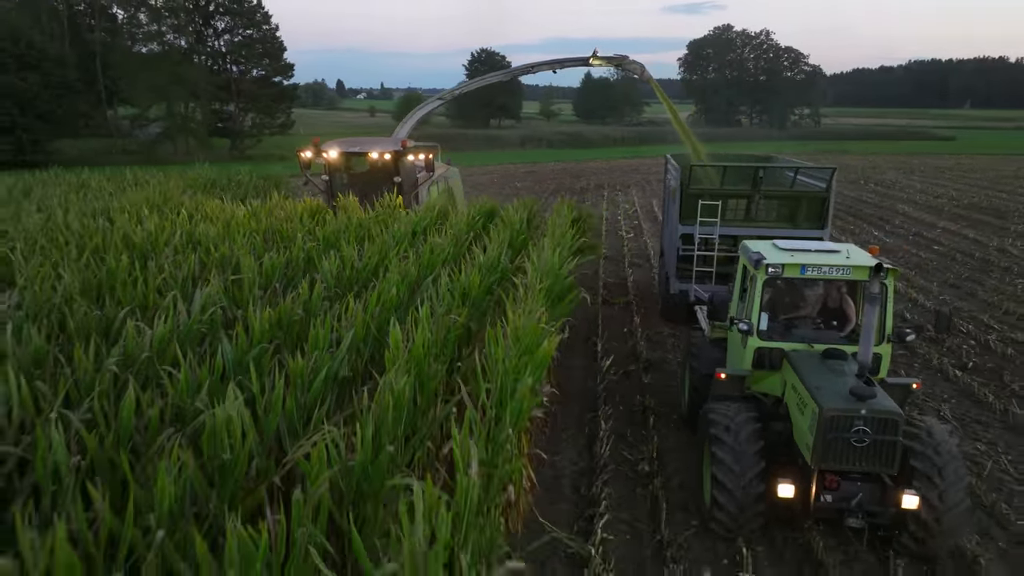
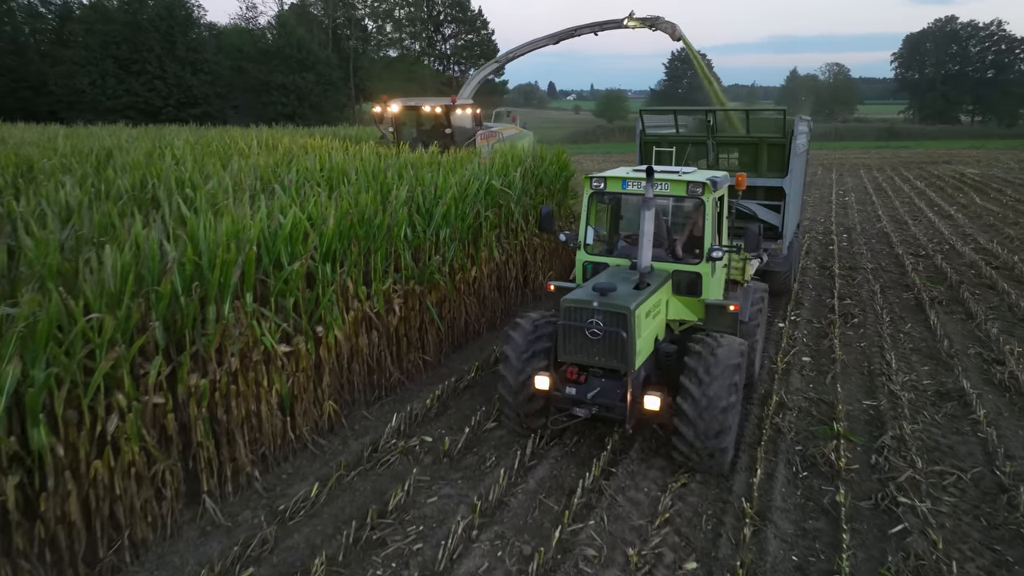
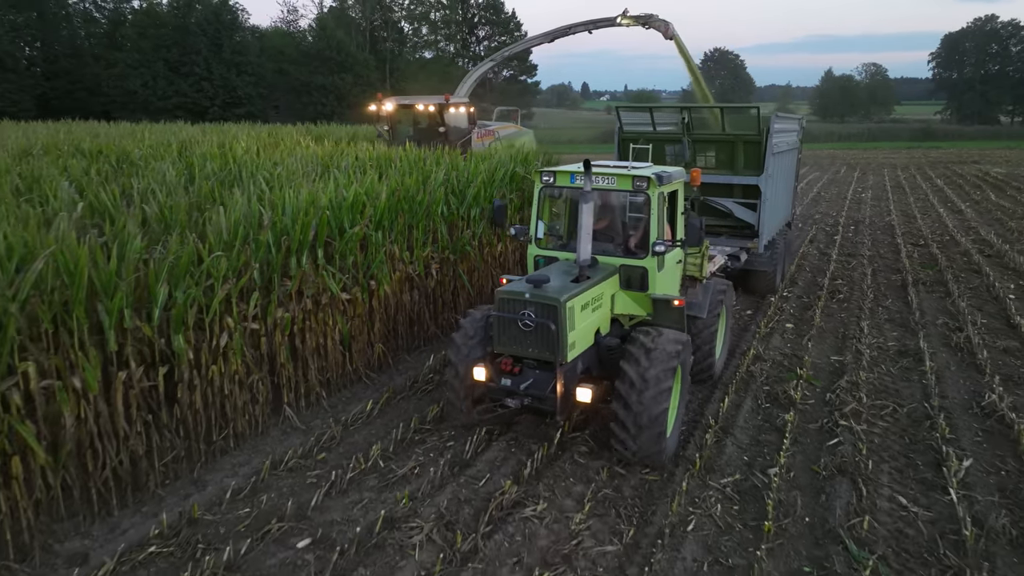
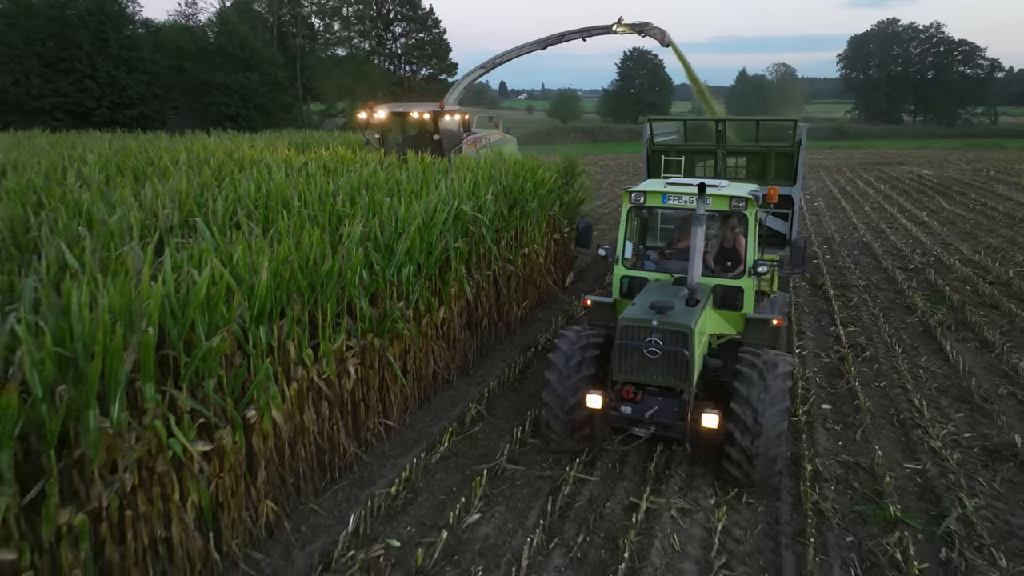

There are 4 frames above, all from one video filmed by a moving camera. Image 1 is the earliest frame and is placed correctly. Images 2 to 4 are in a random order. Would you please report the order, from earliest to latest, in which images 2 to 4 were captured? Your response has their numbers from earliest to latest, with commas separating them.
4, 2, 3
